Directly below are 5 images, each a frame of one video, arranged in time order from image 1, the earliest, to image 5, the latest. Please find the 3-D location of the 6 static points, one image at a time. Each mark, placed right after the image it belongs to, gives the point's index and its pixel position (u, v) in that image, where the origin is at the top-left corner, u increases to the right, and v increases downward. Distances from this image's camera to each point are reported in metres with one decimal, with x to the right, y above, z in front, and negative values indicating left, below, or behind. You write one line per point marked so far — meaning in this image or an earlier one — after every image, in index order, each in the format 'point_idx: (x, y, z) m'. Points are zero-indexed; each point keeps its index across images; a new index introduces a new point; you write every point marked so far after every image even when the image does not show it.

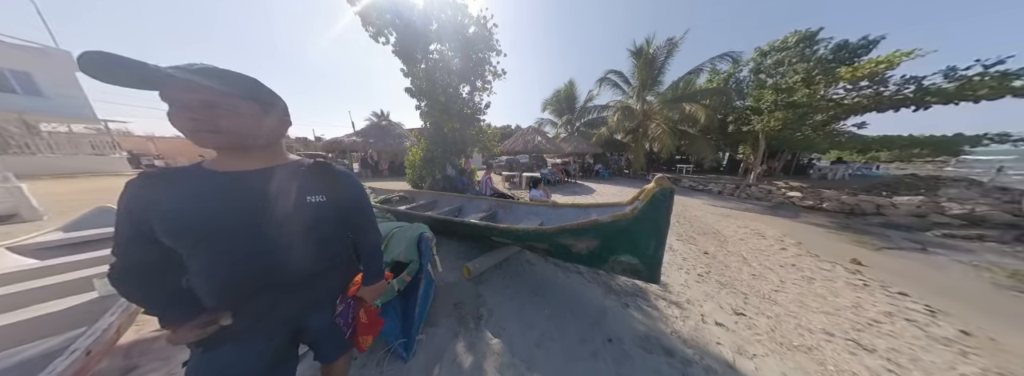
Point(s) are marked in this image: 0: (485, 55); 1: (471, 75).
0: (-0.8, +4.1, +5.5) m
1: (-1.2, +3.5, +5.5) m
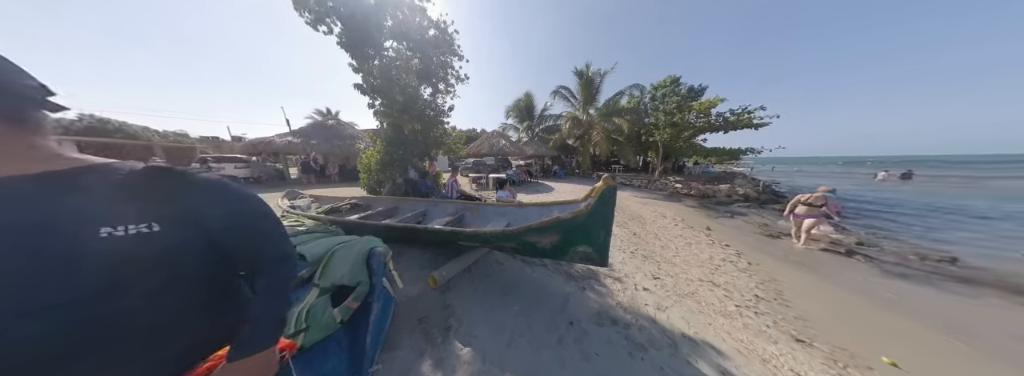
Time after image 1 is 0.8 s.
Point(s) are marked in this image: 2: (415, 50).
0: (-2.0, +4.0, +5.5) m
1: (-2.4, +3.4, +5.4) m
2: (-2.7, +3.9, +5.1) m
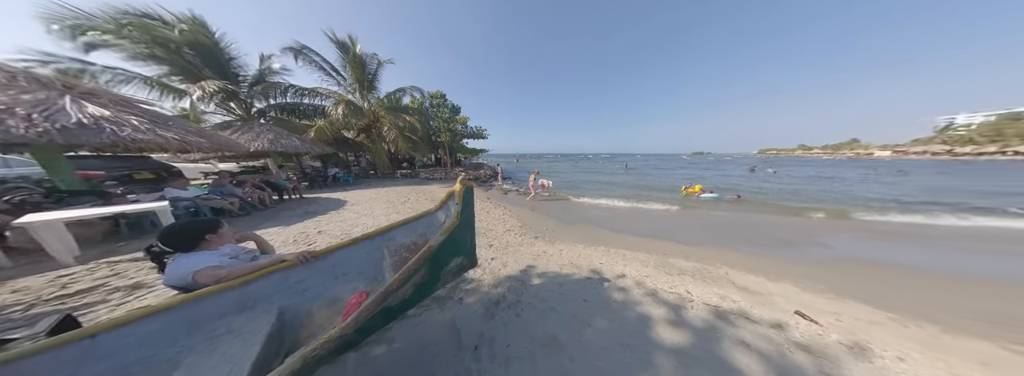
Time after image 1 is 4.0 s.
0: (-5.5, +3.0, -0.5) m
1: (-5.3, +2.3, -0.8) m
2: (-5.2, +2.8, -1.3) m
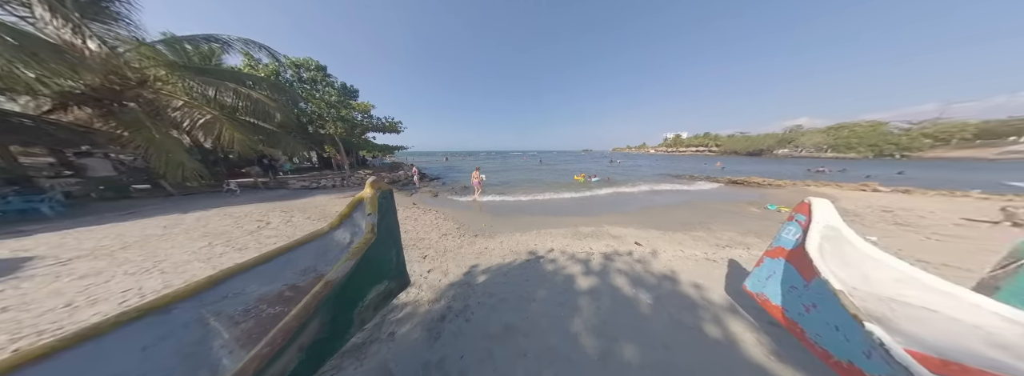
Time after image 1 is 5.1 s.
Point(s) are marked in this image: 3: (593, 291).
0: (-4.2, +2.5, -3.2) m
1: (-3.8, +1.9, -3.3) m
2: (-3.5, +2.4, -3.7) m
3: (+1.5, -1.9, +3.3) m
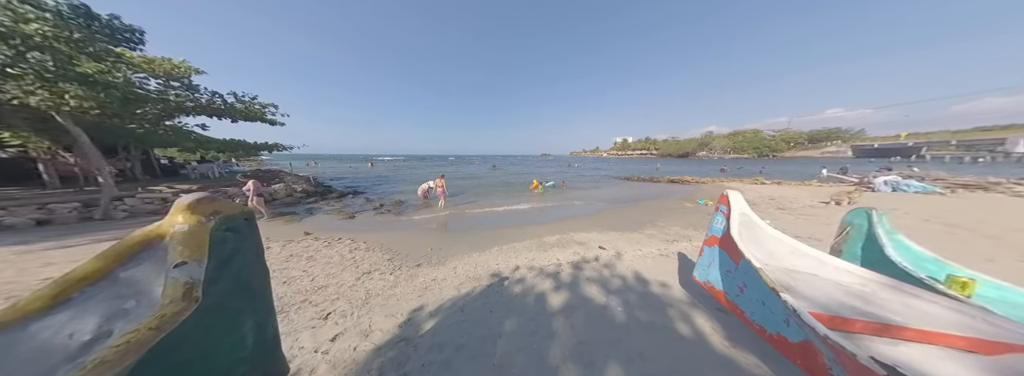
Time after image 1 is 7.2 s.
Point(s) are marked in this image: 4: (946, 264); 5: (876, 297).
0: (-3.2, +2.6, -4.6) m
1: (-2.8, +1.9, -4.7) m
2: (-2.4, +2.5, -4.9) m
3: (+0.9, -2.0, +3.0) m
4: (+5.1, -0.9, +2.1) m
5: (+4.3, -1.3, +2.1) m
